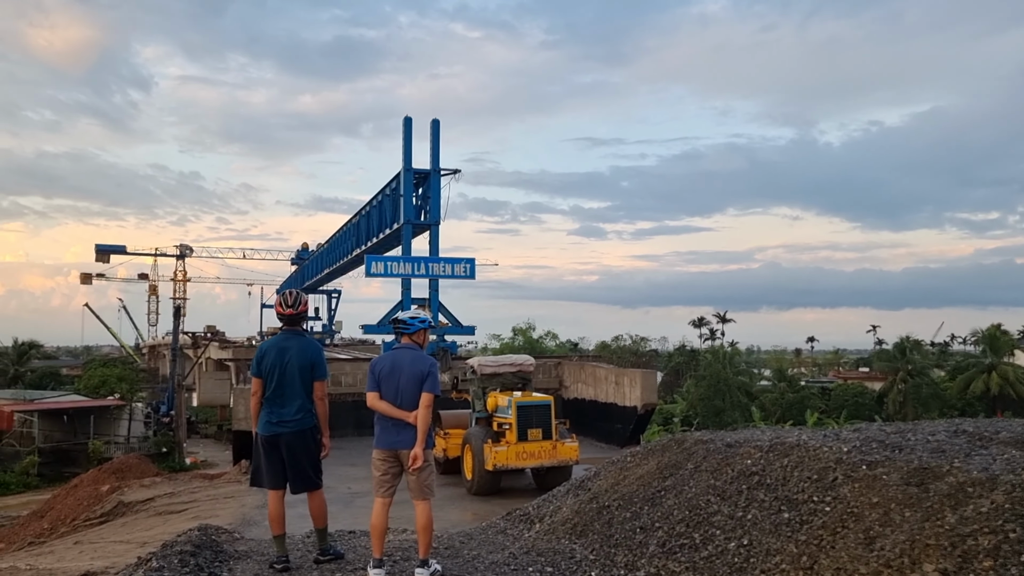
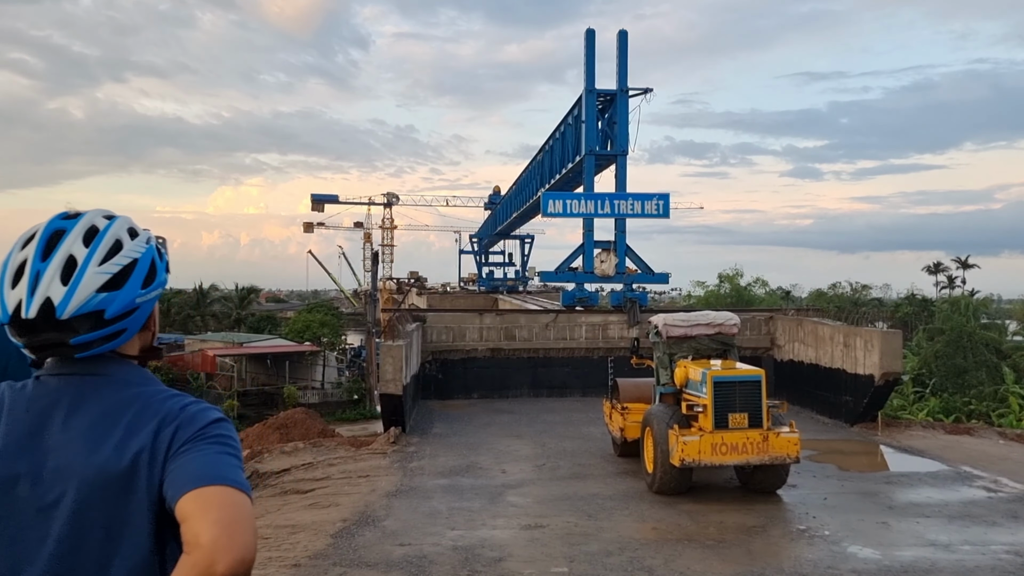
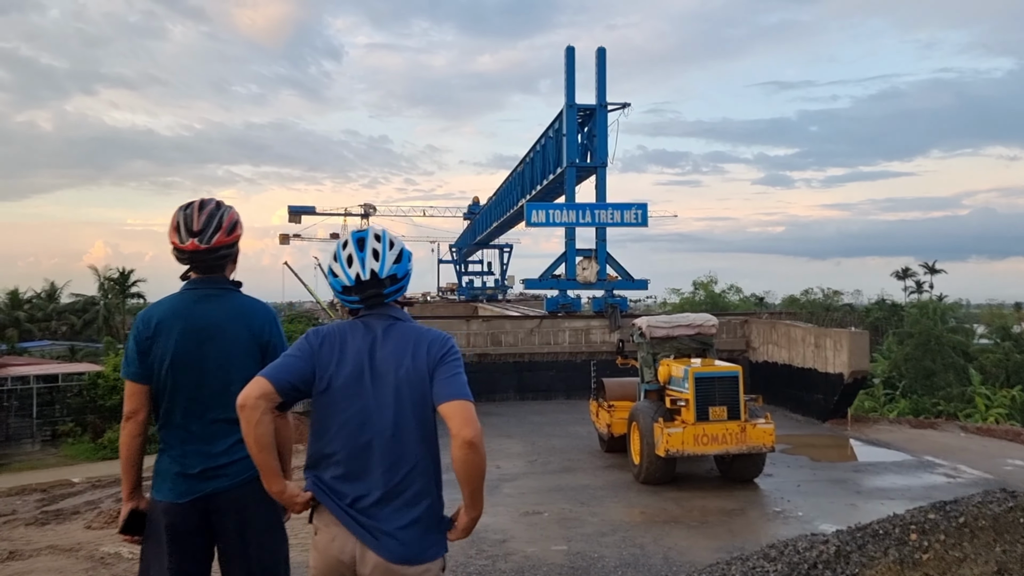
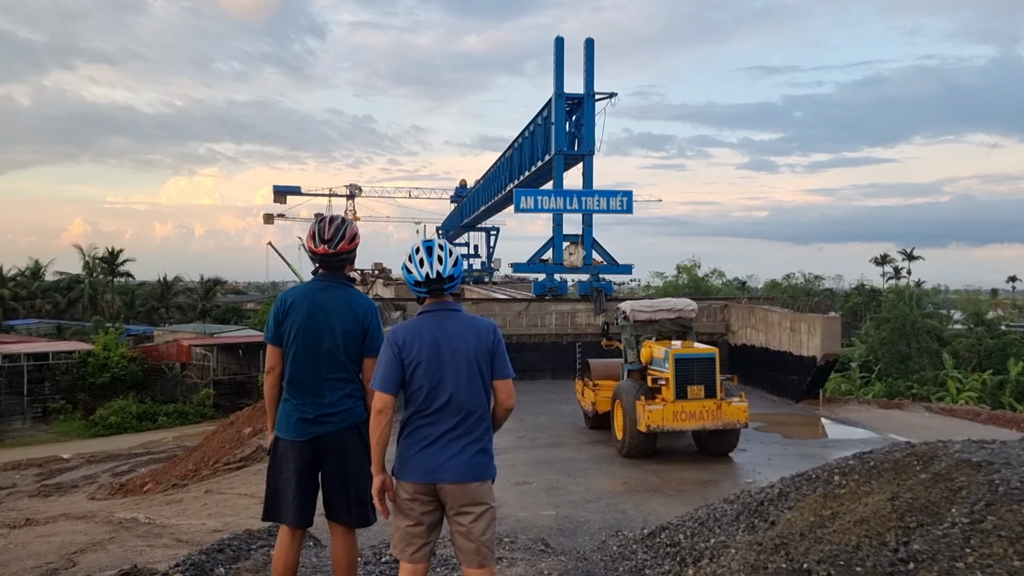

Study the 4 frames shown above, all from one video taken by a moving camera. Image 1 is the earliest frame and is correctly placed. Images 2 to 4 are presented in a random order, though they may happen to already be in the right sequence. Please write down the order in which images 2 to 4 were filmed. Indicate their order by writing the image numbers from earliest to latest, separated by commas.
4, 3, 2
